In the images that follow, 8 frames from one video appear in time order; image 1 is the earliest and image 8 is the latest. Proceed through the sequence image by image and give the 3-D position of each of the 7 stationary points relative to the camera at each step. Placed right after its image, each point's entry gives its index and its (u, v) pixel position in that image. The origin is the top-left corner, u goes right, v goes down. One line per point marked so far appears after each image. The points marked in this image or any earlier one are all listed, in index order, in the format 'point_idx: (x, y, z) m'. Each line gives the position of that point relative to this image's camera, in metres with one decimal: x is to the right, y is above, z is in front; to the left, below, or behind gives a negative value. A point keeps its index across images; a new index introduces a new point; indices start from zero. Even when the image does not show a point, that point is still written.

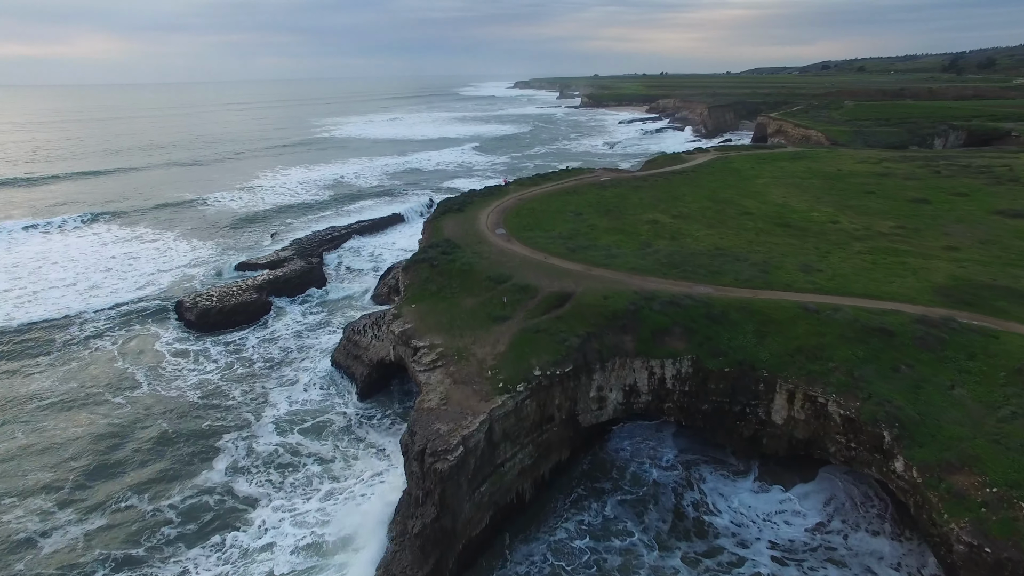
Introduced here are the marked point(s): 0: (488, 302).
0: (-0.7, -0.5, +17.8) m
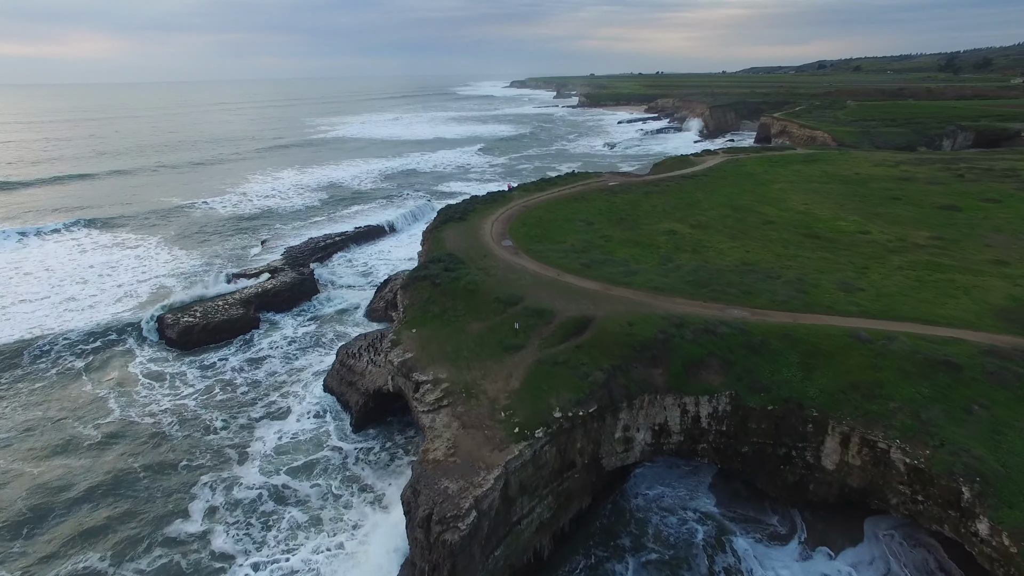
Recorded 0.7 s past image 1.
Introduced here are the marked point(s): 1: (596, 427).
0: (-0.4, -1.1, +15.9) m
1: (+1.9, -3.1, +13.6) m
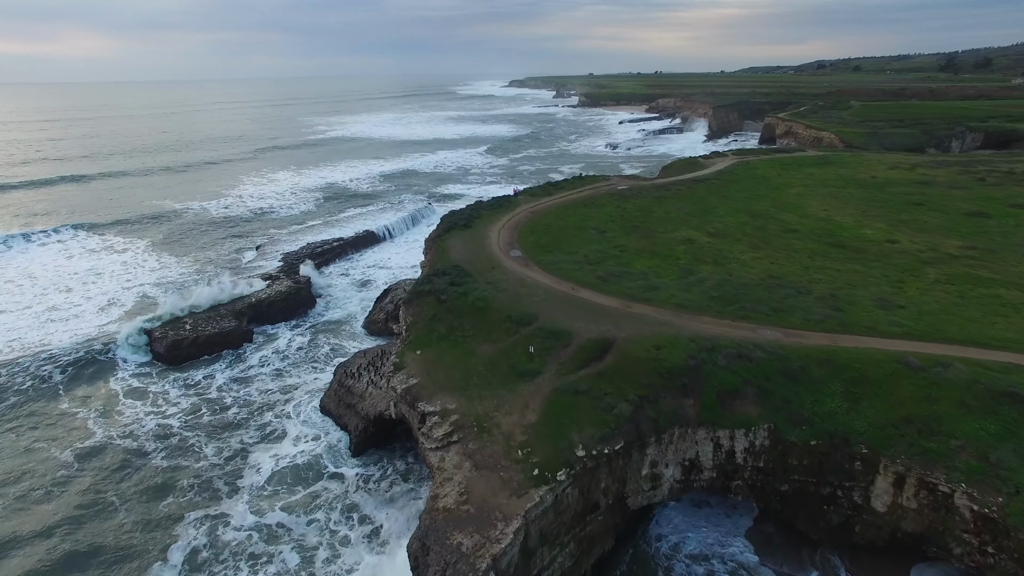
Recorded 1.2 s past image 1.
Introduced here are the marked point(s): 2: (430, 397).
0: (0.0, -1.6, +14.6) m
1: (+2.2, -3.6, +12.3) m
2: (-1.9, -2.5, +13.6) m
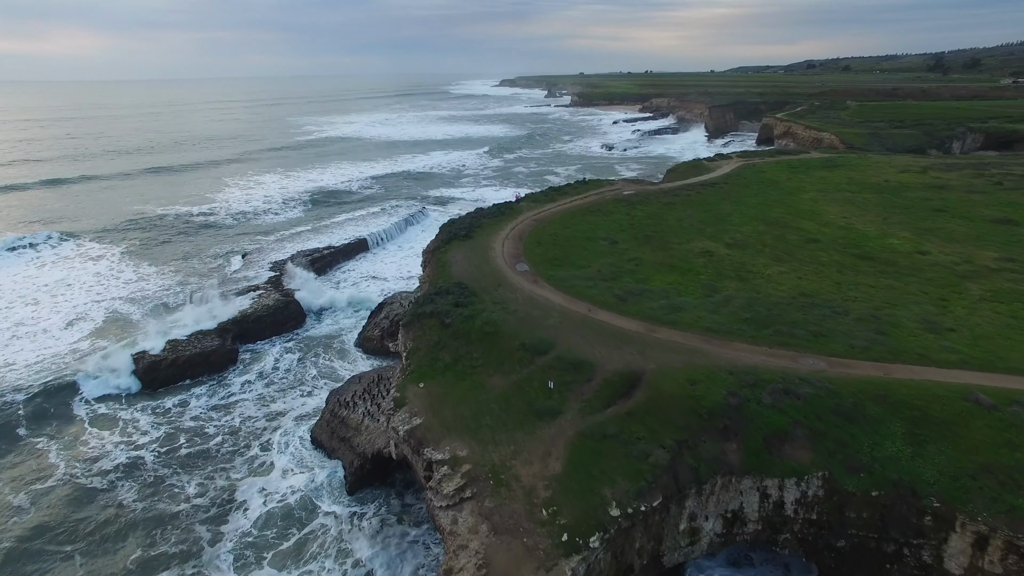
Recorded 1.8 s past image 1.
0: (+0.3, -2.1, +13.0) m
1: (+2.6, -4.2, +10.7) m
2: (-1.5, -3.0, +12.0) m
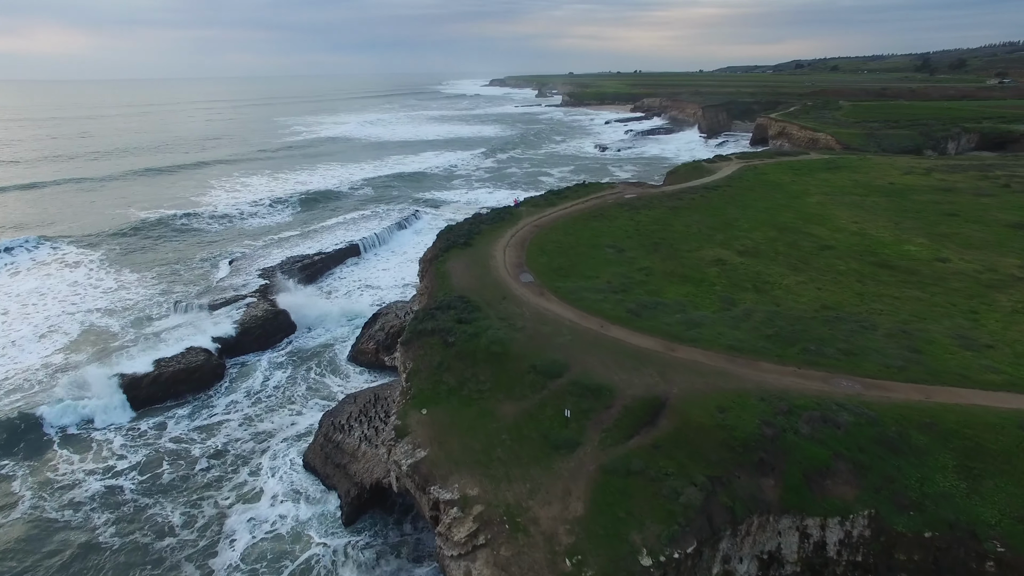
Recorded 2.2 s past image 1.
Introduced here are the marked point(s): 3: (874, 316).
0: (+0.6, -2.5, +11.9) m
1: (+2.9, -4.5, +9.7) m
2: (-1.2, -3.4, +10.9) m
3: (+9.4, -0.7, +15.7) m
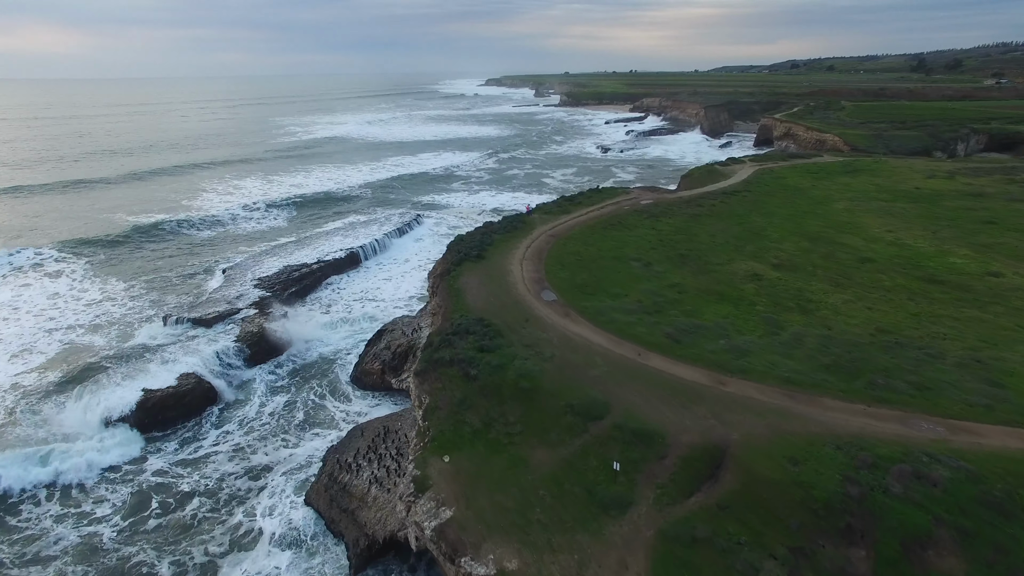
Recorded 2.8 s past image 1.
0: (+1.2, -3.0, +10.4) m
1: (+3.6, -5.1, +8.2) m
2: (-0.6, -4.0, +9.3) m
3: (+10.0, -1.2, +14.2) m
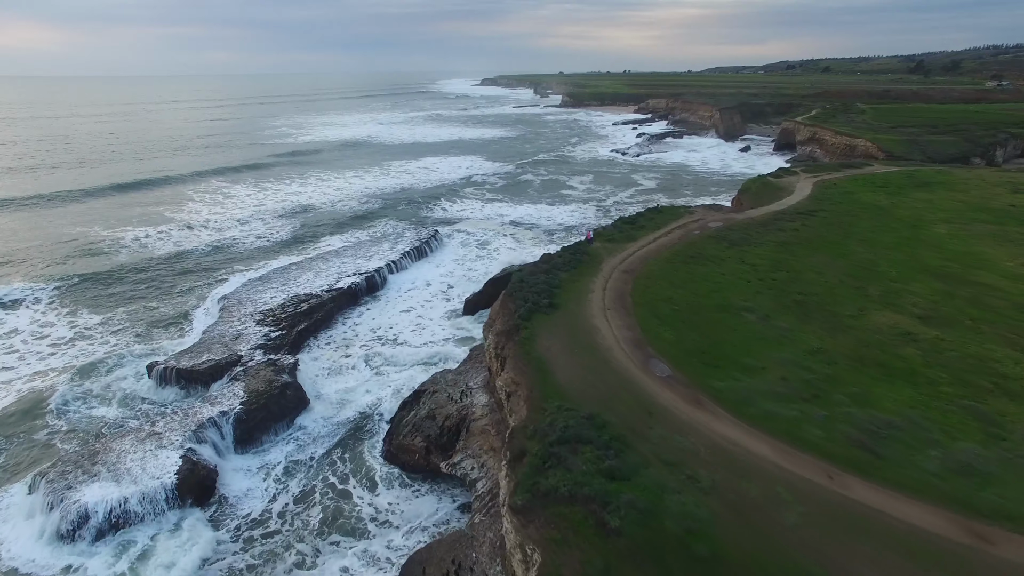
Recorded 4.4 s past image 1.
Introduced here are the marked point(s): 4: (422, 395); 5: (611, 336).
0: (+3.5, -4.6, +6.3) m
1: (+5.9, -6.6, +4.1) m
2: (+1.7, -5.5, +5.2) m
3: (+12.2, -2.7, +10.2) m
4: (-2.6, -3.2, +17.9) m
5: (+2.4, -1.2, +14.4) m
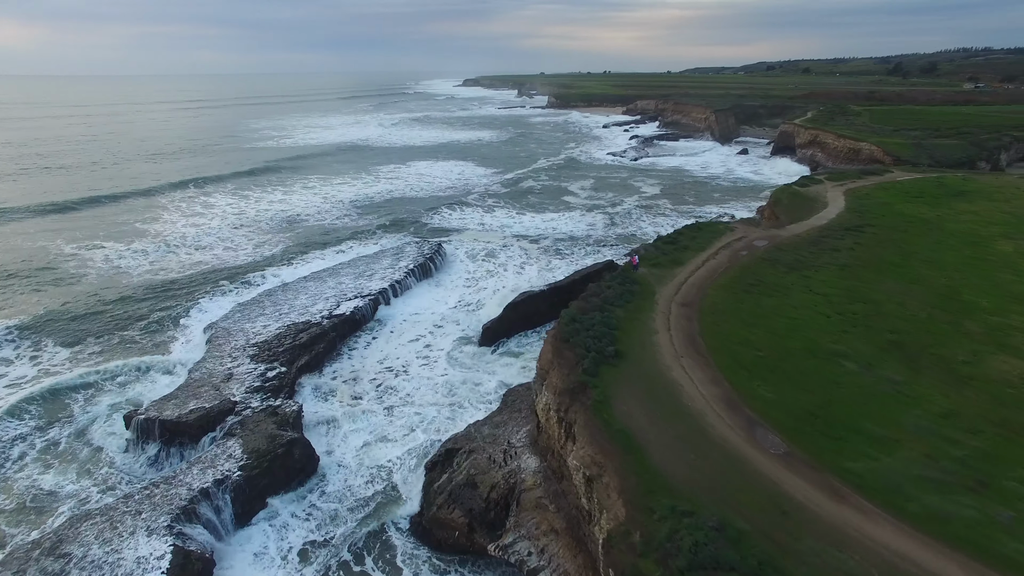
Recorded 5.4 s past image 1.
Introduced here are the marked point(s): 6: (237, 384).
0: (+5.1, -5.5, +3.8) m
1: (+7.6, -7.5, +1.7) m
2: (+3.4, -6.5, +2.7) m
3: (+13.7, -3.6, +8.1) m
4: (-1.3, -4.2, +15.3) m
5: (+3.7, -2.1, +12.0) m
6: (-8.9, -3.2, +19.5) m
